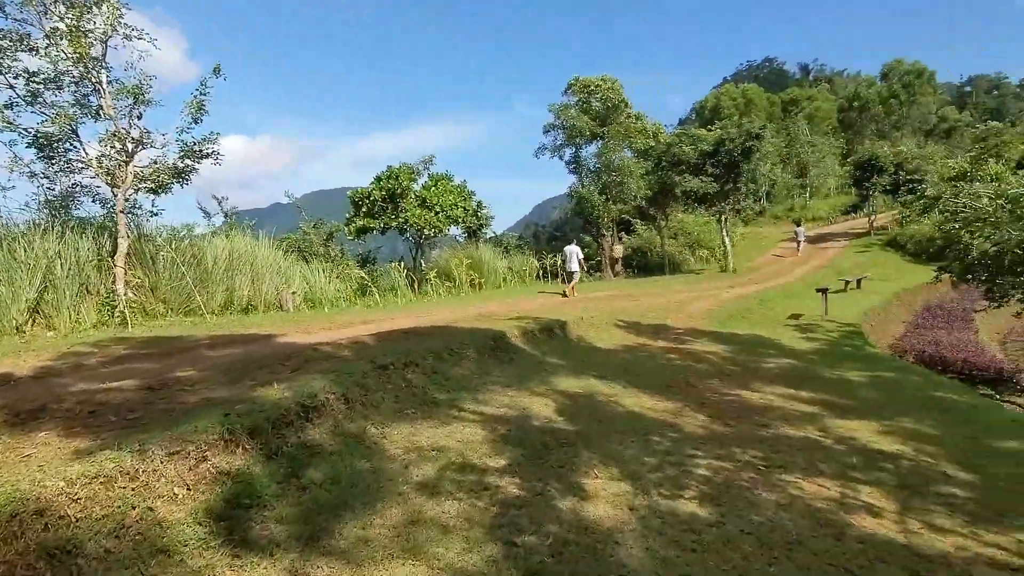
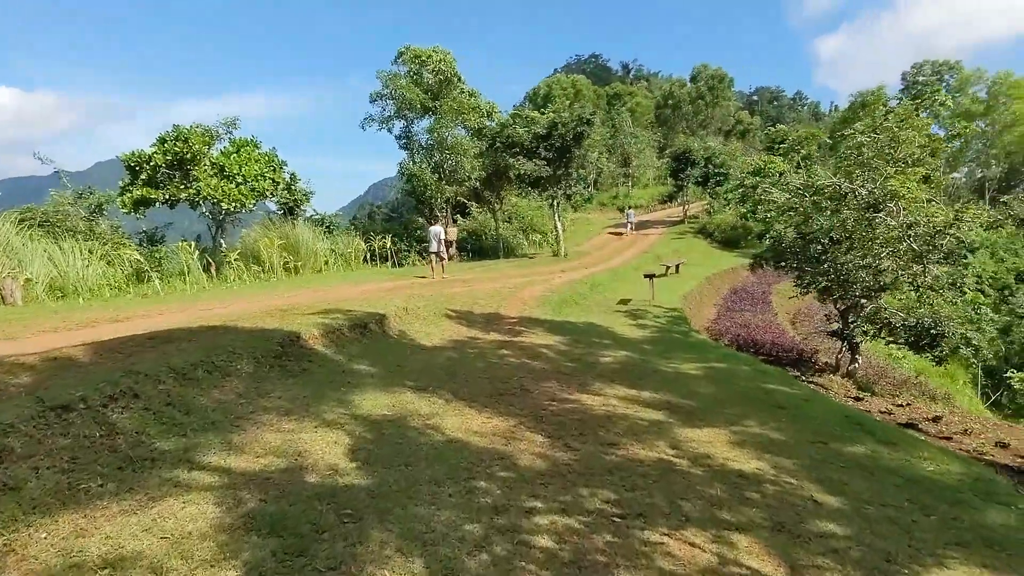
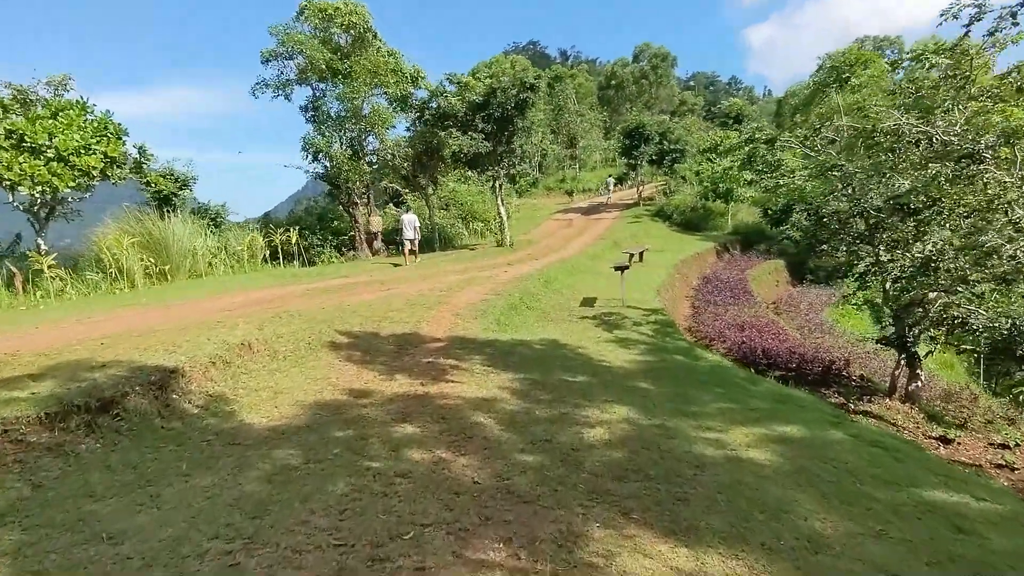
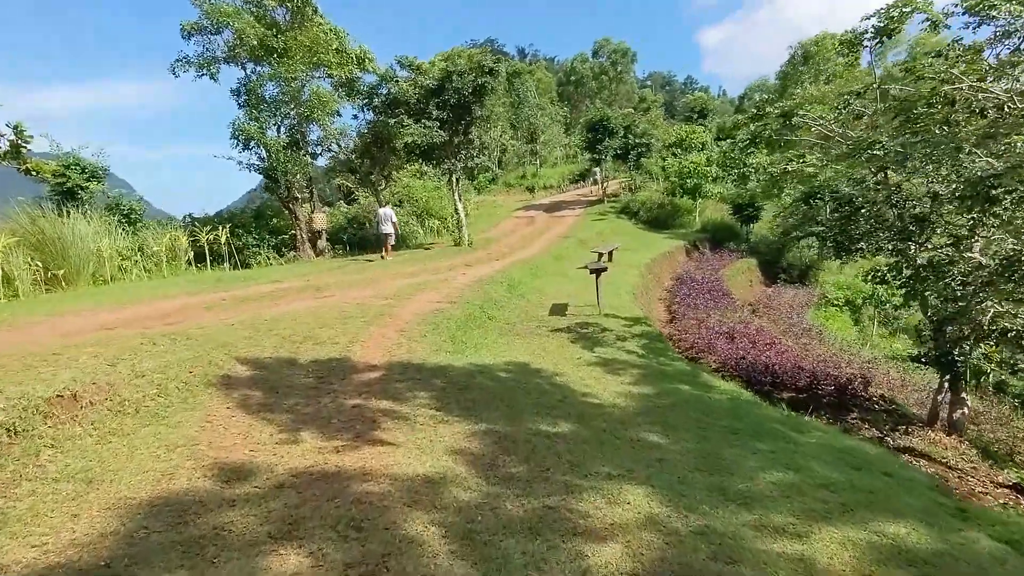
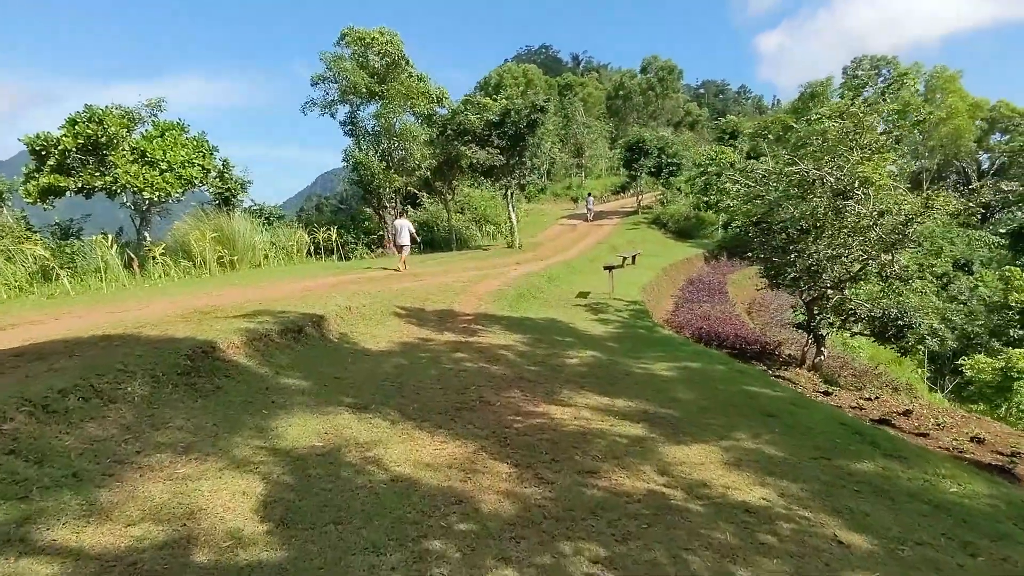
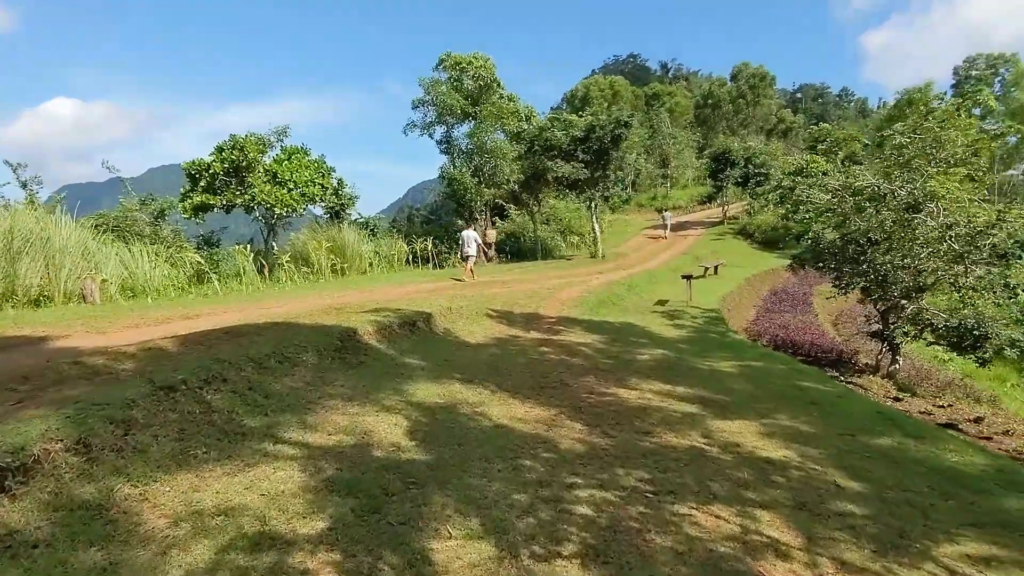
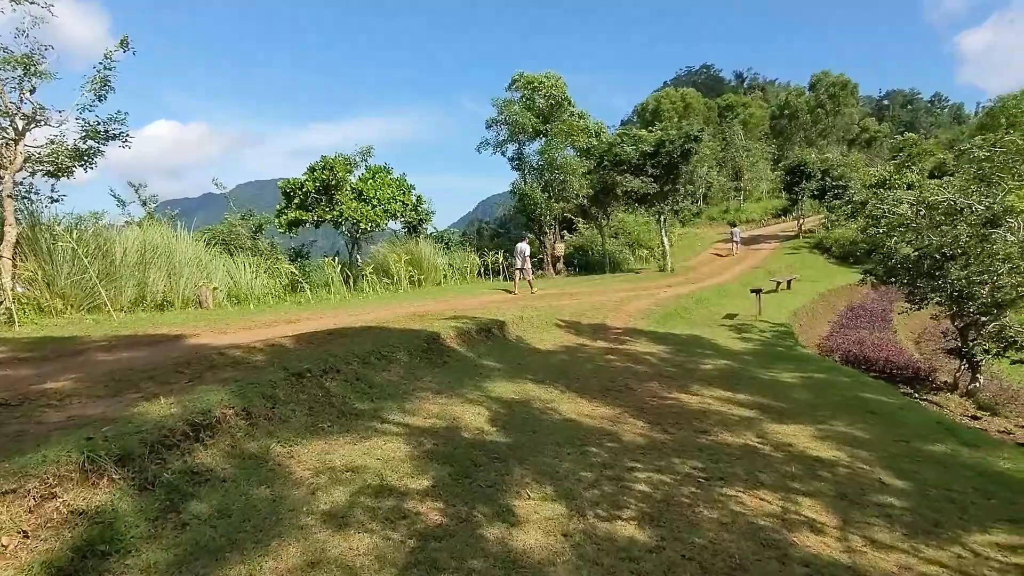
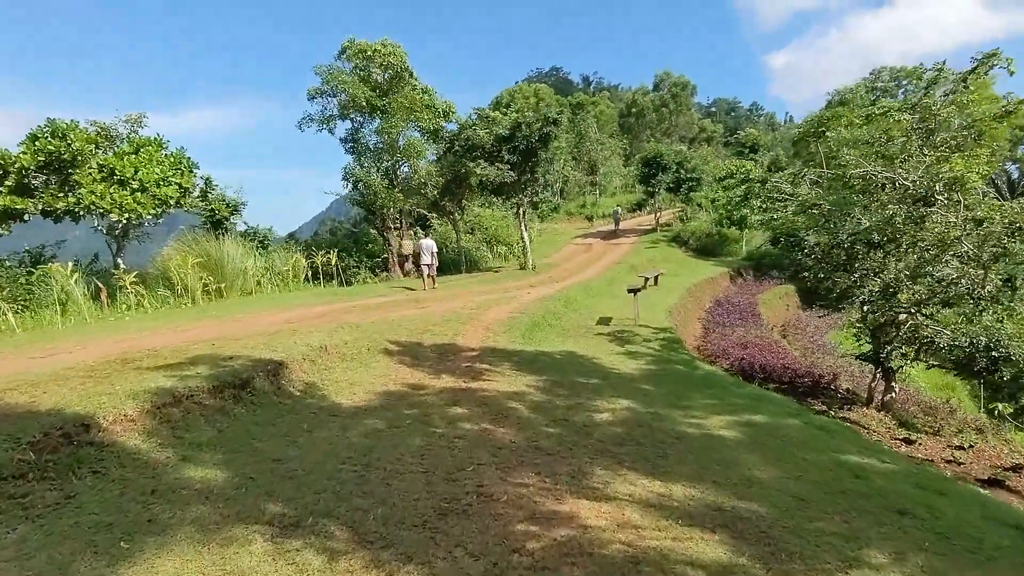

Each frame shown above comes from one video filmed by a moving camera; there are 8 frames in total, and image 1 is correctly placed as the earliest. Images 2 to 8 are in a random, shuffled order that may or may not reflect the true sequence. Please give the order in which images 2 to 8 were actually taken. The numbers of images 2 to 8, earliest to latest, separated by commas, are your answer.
7, 6, 2, 5, 8, 3, 4
